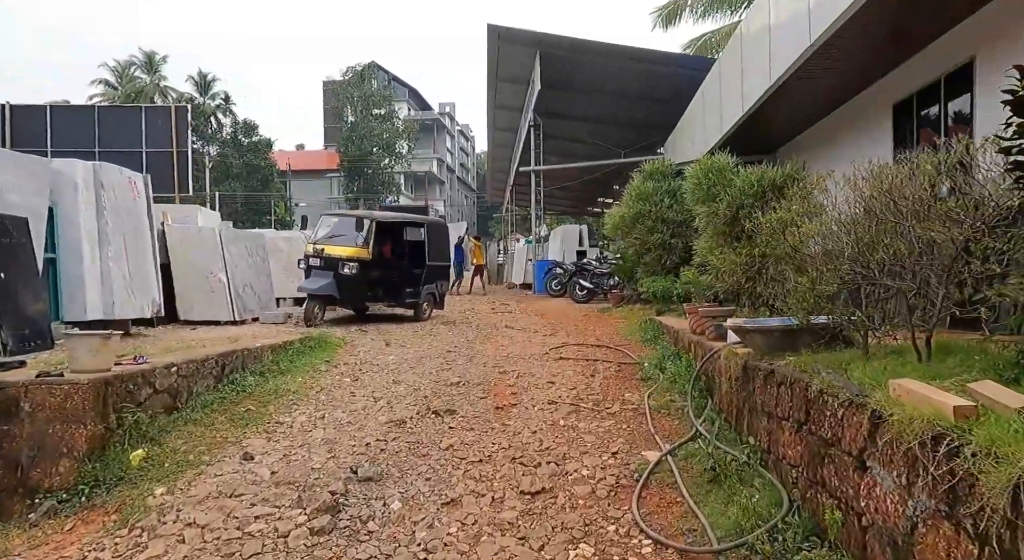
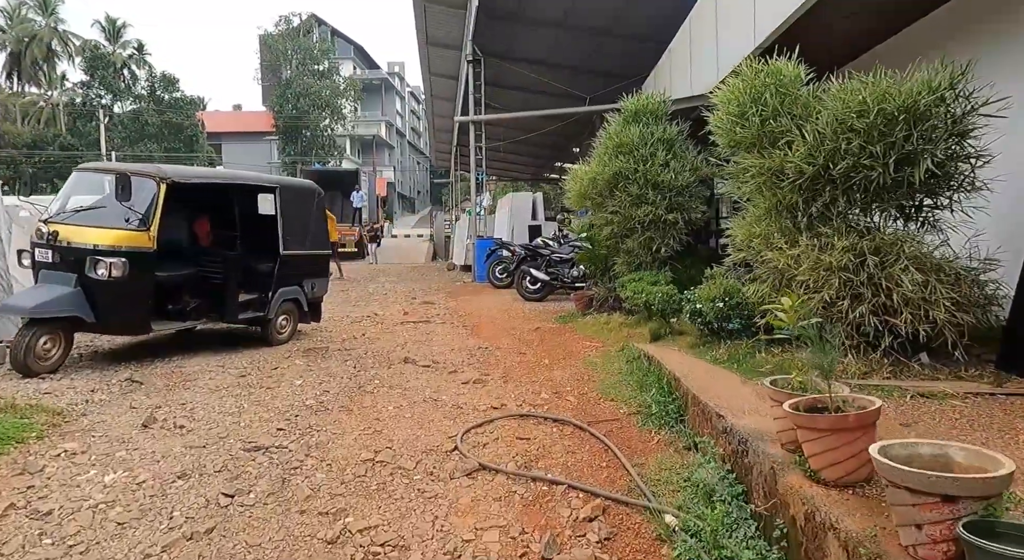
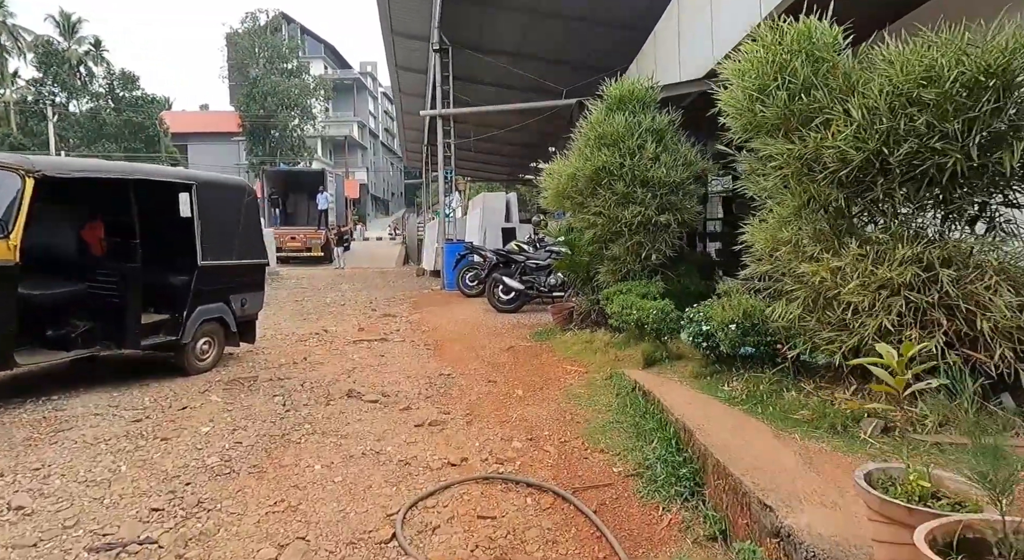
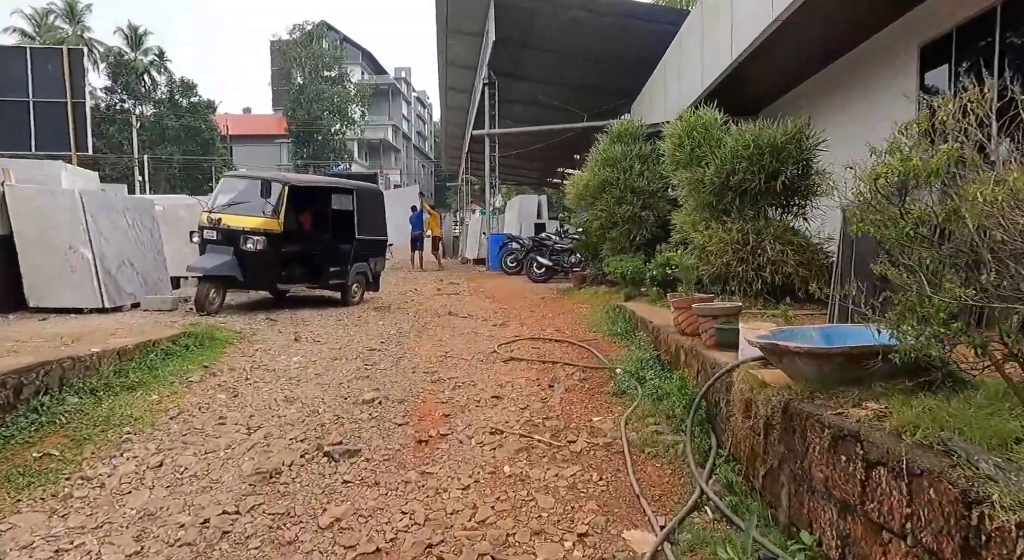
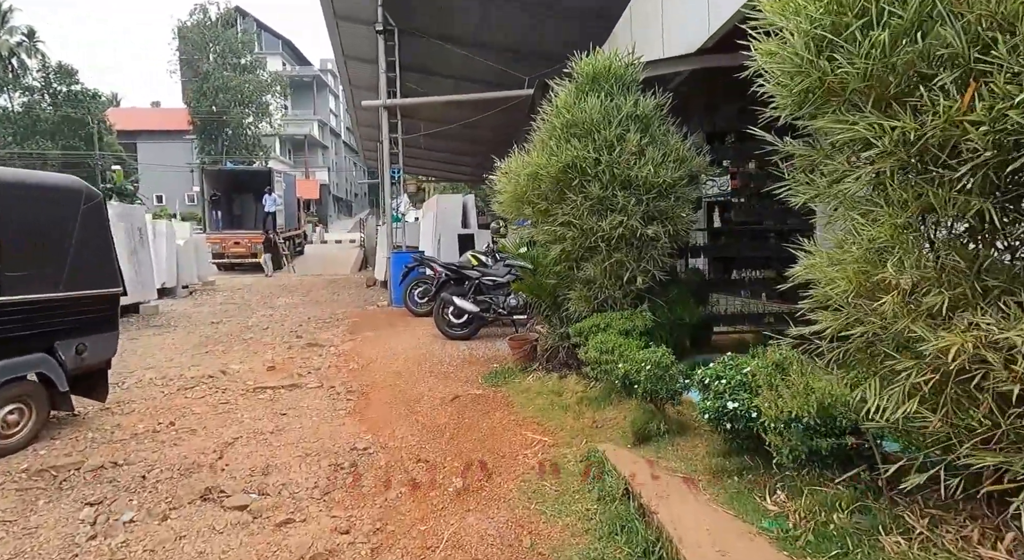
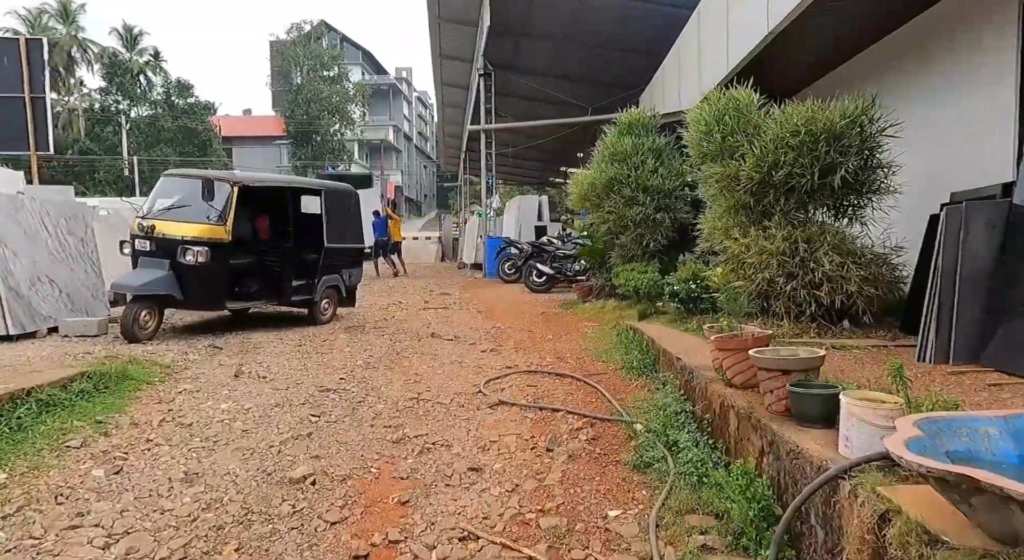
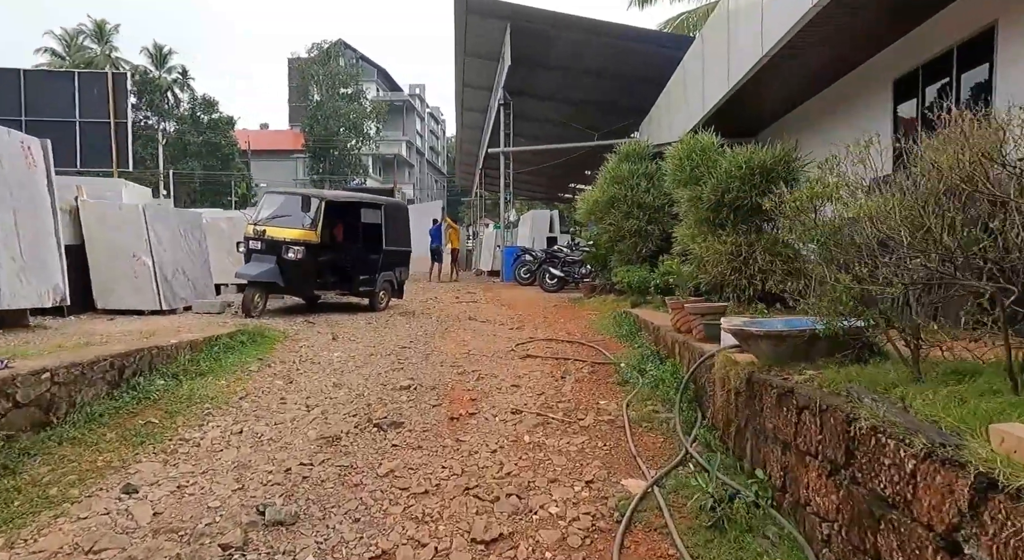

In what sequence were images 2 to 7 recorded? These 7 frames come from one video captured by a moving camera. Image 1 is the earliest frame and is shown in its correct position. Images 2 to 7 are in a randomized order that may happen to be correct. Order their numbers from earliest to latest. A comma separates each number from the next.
7, 4, 6, 2, 3, 5
